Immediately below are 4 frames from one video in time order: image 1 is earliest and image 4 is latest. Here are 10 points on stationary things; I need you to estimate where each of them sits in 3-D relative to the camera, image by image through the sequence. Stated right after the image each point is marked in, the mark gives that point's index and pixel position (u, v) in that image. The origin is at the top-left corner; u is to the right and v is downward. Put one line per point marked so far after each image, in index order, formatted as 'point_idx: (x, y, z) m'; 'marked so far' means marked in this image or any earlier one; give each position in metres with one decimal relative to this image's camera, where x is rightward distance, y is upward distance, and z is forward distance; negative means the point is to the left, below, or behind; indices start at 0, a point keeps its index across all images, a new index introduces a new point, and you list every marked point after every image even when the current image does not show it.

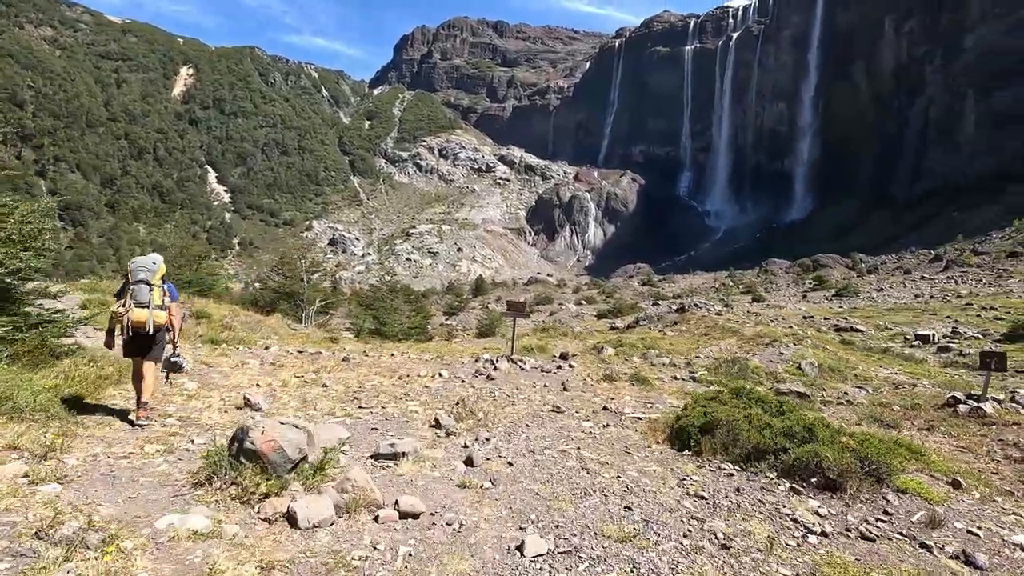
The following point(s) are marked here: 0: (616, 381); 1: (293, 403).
0: (+2.0, -1.7, +10.0) m
1: (-2.6, -1.4, +6.3) m
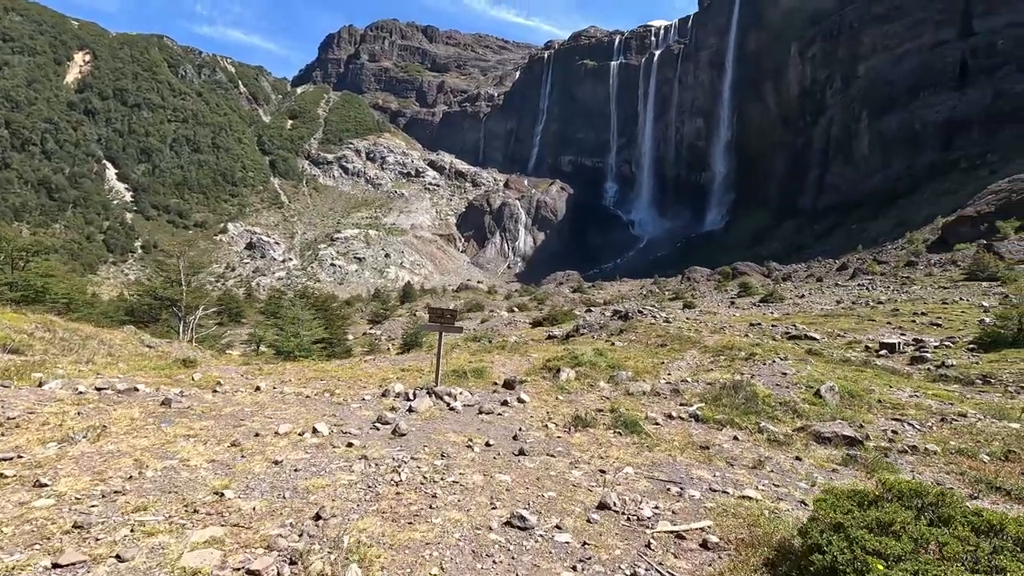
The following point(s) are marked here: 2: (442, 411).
0: (+1.0, -1.7, +6.6) m
1: (-3.0, -1.3, +2.4) m
2: (-1.0, -1.7, +7.2) m
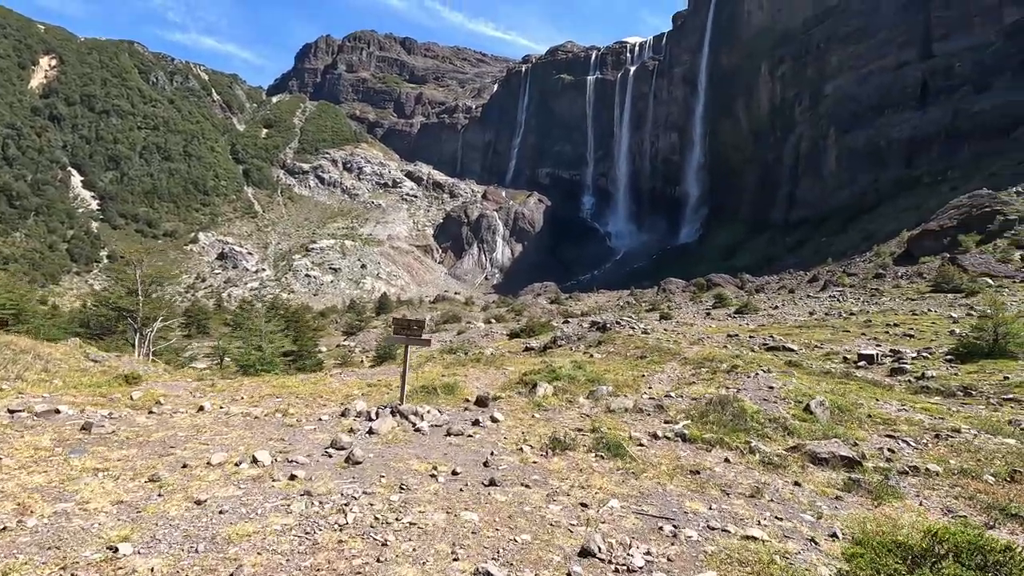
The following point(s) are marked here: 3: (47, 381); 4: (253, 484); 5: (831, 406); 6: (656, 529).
0: (+0.7, -1.8, +5.9) m
1: (-3.2, -1.3, +1.6) m
2: (-1.3, -1.8, +6.5) m
3: (-8.6, -1.7, +9.9) m
4: (-2.2, -1.6, +4.4) m
5: (+5.6, -2.0, +9.4) m
6: (+1.1, -1.8, +3.9) m
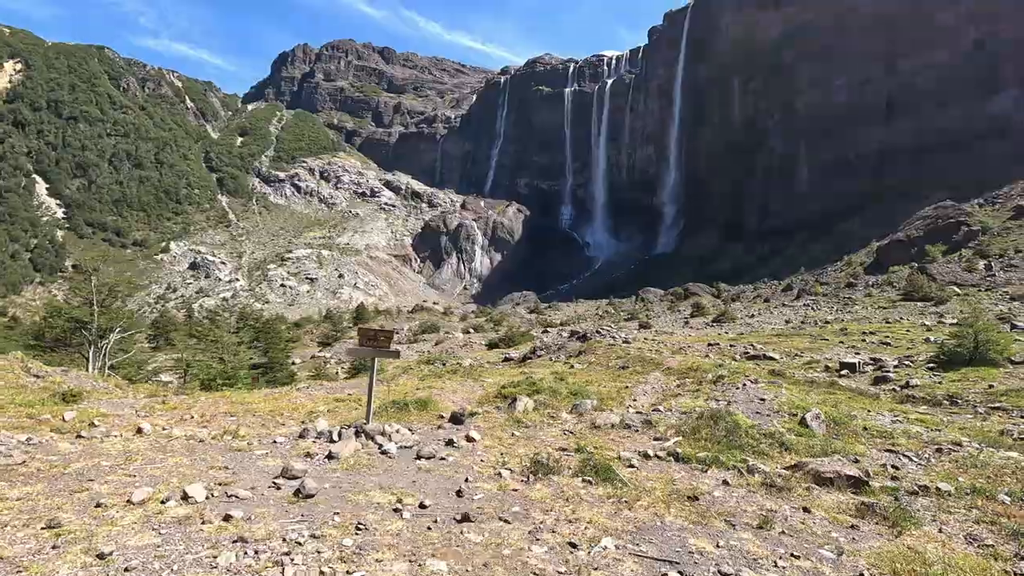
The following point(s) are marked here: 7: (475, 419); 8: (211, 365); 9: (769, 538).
0: (+0.5, -1.9, +5.3) m
1: (-3.2, -1.3, +0.8) m
2: (-1.6, -1.8, +5.8) m
3: (-9.0, -1.8, +8.9) m
4: (-2.3, -1.7, +3.7) m
5: (+5.2, -2.1, +8.9) m
6: (+0.9, -1.8, +3.3) m
7: (-0.5, -2.0, +8.1) m
8: (-11.7, -2.8, +19.9) m
9: (+2.0, -1.9, +4.1) m
